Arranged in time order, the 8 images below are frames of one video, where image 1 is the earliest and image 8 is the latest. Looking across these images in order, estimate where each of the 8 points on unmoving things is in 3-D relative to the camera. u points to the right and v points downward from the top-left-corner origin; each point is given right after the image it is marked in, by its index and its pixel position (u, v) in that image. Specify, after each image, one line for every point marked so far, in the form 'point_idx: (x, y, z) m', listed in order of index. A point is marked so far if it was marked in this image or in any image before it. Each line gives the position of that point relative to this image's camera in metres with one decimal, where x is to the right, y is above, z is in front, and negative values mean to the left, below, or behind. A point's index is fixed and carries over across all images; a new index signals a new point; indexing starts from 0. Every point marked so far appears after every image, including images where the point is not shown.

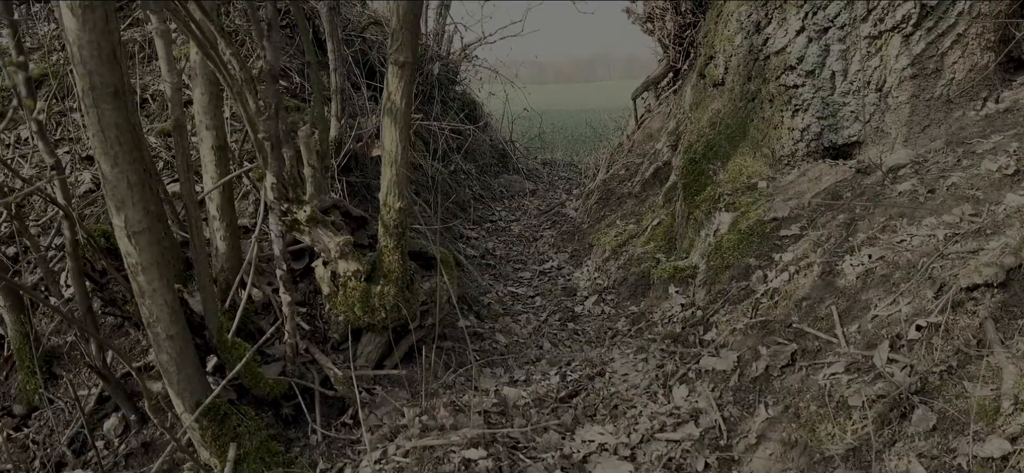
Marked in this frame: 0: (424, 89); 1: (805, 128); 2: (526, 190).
0: (-1.1, +1.8, +8.8) m
1: (+1.9, +0.7, +4.8) m
2: (+0.2, +0.6, +9.2) m
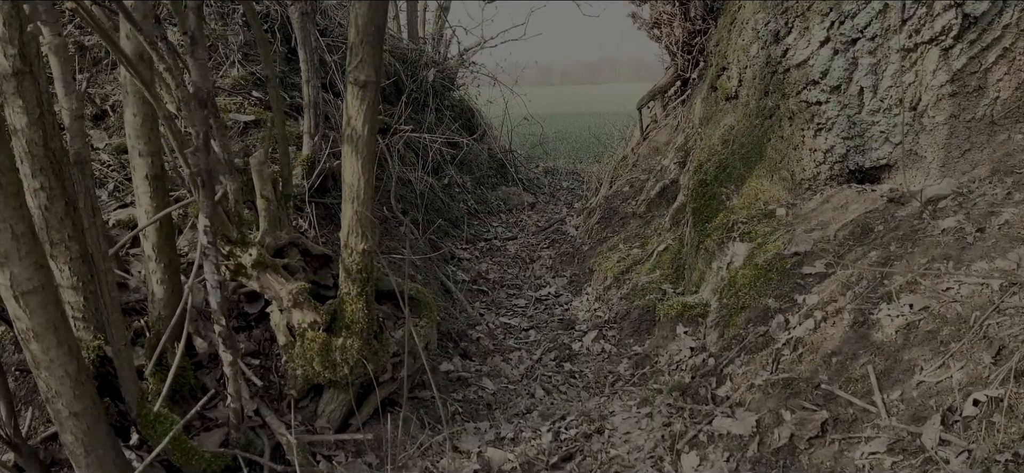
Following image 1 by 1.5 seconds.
0: (-1.1, +1.6, +8.3) m
1: (+1.9, +0.5, +4.3) m
2: (+0.2, +0.4, +8.8) m
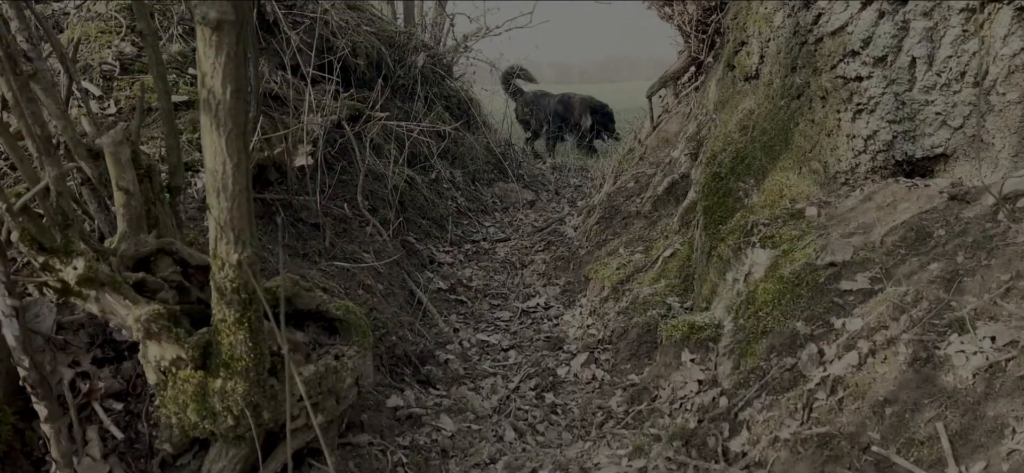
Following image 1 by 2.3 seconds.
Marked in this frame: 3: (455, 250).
0: (-1.1, +1.6, +7.6) m
1: (+1.7, +0.5, +3.5) m
2: (+0.1, +0.4, +8.0) m
3: (-0.5, -0.1, +5.9) m
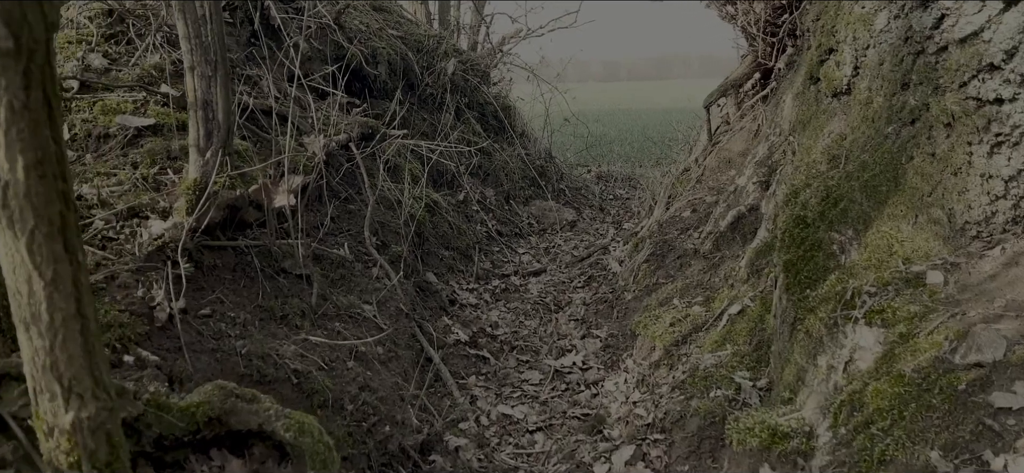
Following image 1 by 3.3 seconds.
0: (-0.7, +1.3, +6.9) m
1: (+1.8, +0.2, +2.6) m
2: (+0.5, +0.1, +7.2) m
3: (-0.2, -0.4, +5.2) m
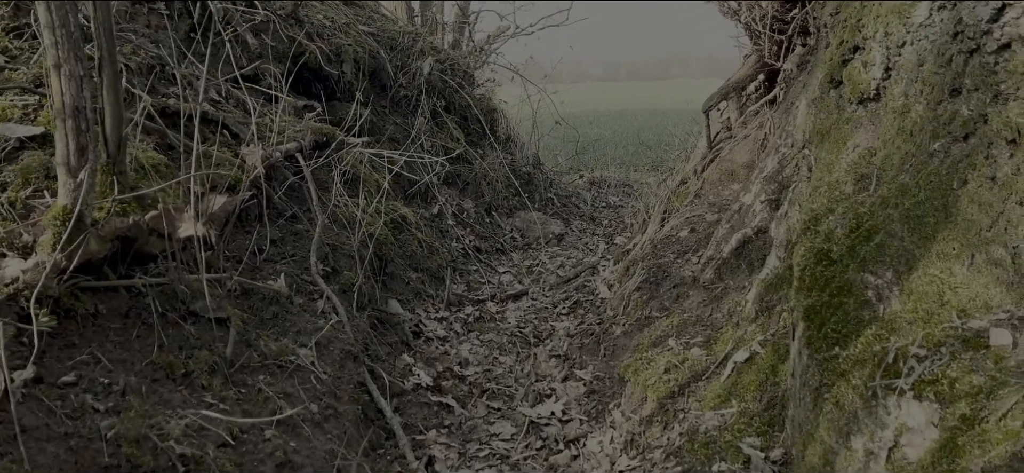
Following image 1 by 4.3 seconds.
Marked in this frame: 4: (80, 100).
0: (-0.9, +1.2, +6.3) m
1: (+1.7, +0.1, +2.0) m
2: (+0.3, 0.0, +6.6) m
3: (-0.4, -0.5, +4.6) m
4: (-1.3, +0.4, +2.3) m
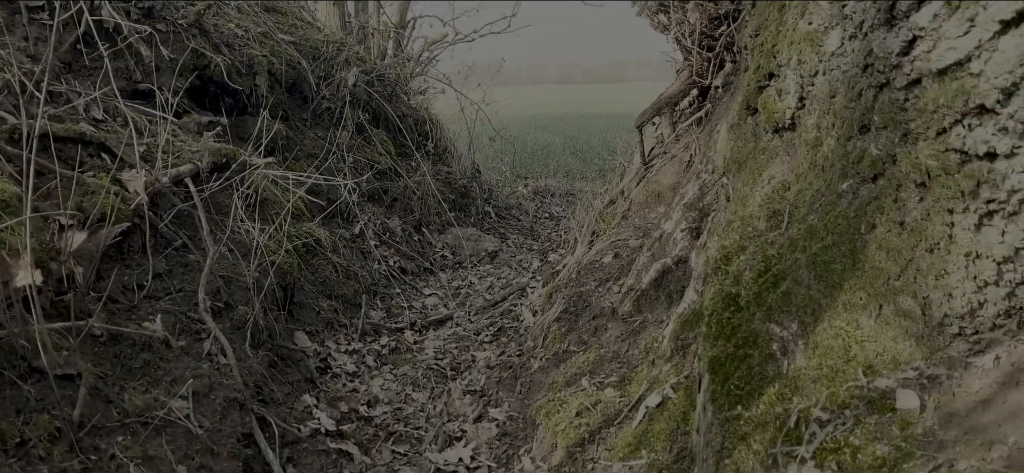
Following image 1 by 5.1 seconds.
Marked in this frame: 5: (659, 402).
0: (-1.5, +1.1, +6.0) m
1: (+1.3, -0.1, +1.9) m
2: (-0.3, -0.2, +6.4) m
3: (-0.9, -0.6, +4.3) m
4: (-1.7, +0.3, +2.0) m
5: (+0.6, -0.6, +2.9) m
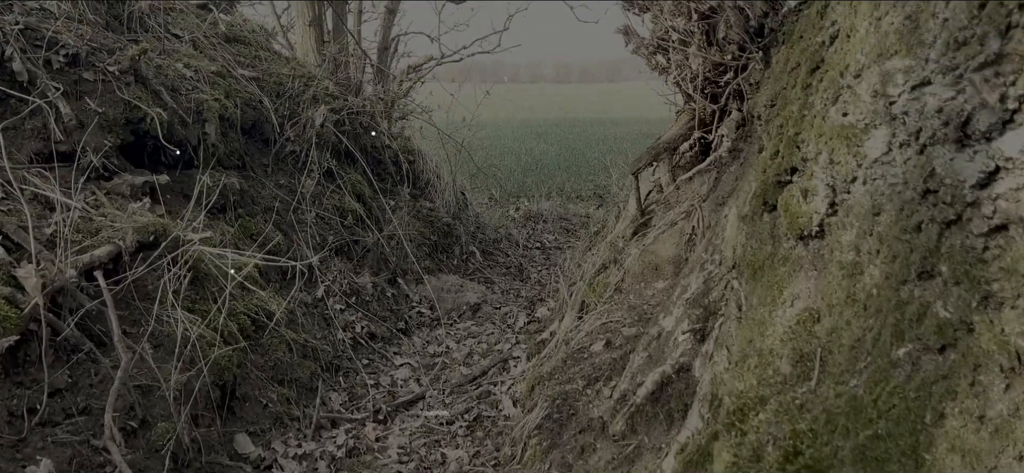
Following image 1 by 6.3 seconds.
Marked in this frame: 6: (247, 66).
0: (-1.6, +0.6, +5.4) m
1: (+1.2, -0.5, +1.4) m
2: (-0.4, -0.6, +5.9) m
3: (-1.0, -1.1, +3.8) m
4: (-1.8, -0.2, +1.4) m
5: (+0.5, -1.1, +2.3) m
6: (-2.1, +1.3, +5.7) m
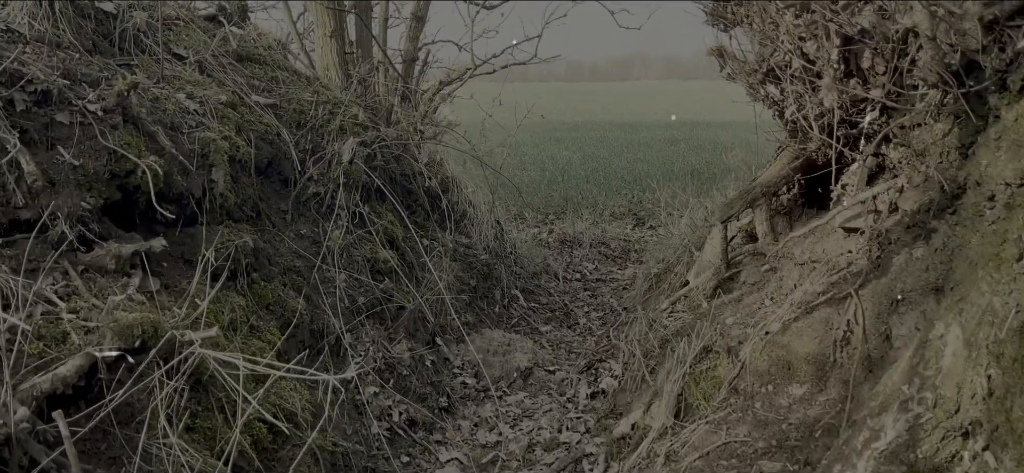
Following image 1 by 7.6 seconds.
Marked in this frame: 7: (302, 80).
0: (-1.2, +0.3, +4.6) m
1: (+1.6, -0.9, +0.5) m
2: (0.0, -1.0, +5.0) m
3: (-0.6, -1.4, +2.9) m
4: (-1.5, -0.5, +0.6) m
5: (+0.8, -1.5, +1.4) m
6: (-1.6, +1.0, +4.8) m
7: (-1.5, +1.1, +5.3) m
